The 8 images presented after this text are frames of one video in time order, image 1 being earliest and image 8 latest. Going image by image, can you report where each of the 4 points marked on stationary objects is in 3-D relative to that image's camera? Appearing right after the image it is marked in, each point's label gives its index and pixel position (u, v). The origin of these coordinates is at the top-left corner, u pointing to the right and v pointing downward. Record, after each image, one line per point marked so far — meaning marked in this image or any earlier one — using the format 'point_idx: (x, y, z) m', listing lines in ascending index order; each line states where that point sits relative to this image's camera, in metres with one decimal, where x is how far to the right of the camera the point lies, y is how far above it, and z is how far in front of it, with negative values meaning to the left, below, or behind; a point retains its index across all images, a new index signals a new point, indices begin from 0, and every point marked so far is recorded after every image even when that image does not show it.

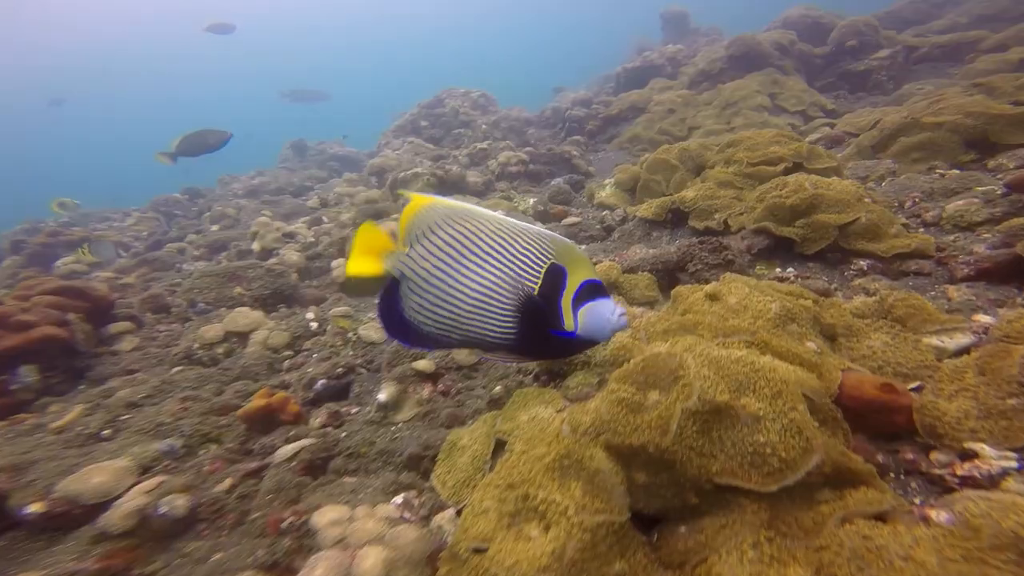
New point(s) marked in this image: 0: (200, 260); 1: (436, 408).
0: (-9.7, +0.8, +11.2) m
1: (-0.8, -1.3, +4.0) m
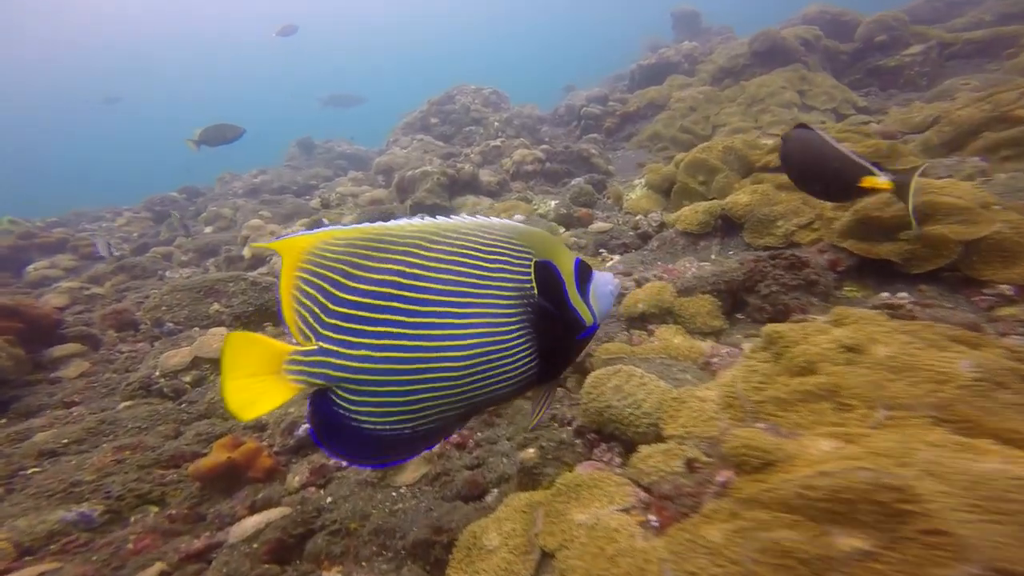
0: (-9.4, +0.6, +10.5) m
1: (-0.5, -1.6, +3.2) m
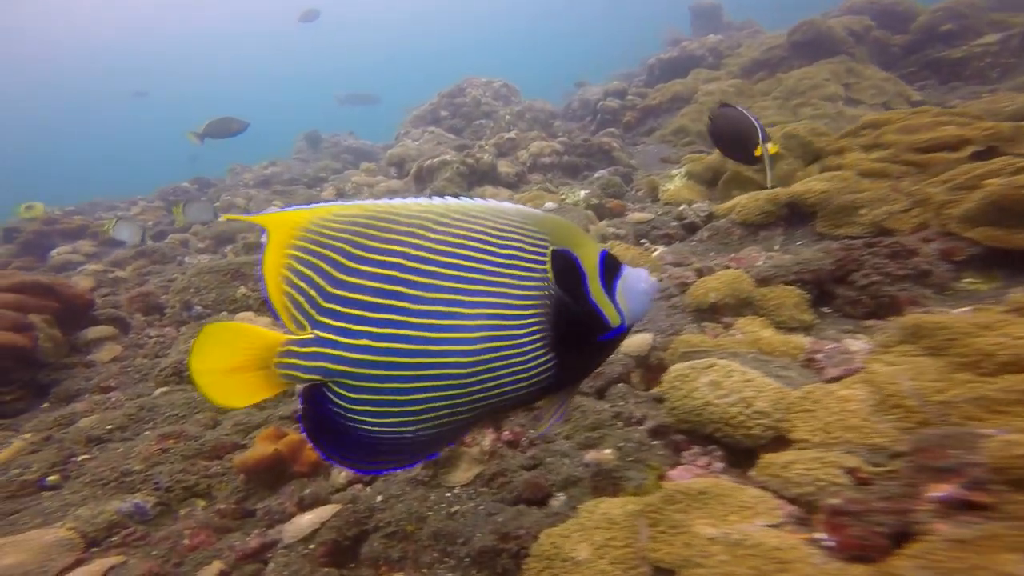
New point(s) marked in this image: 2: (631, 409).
0: (-8.7, +1.0, +10.3) m
1: (0.0, -1.4, +2.9) m
2: (+0.9, -1.0, +3.0) m
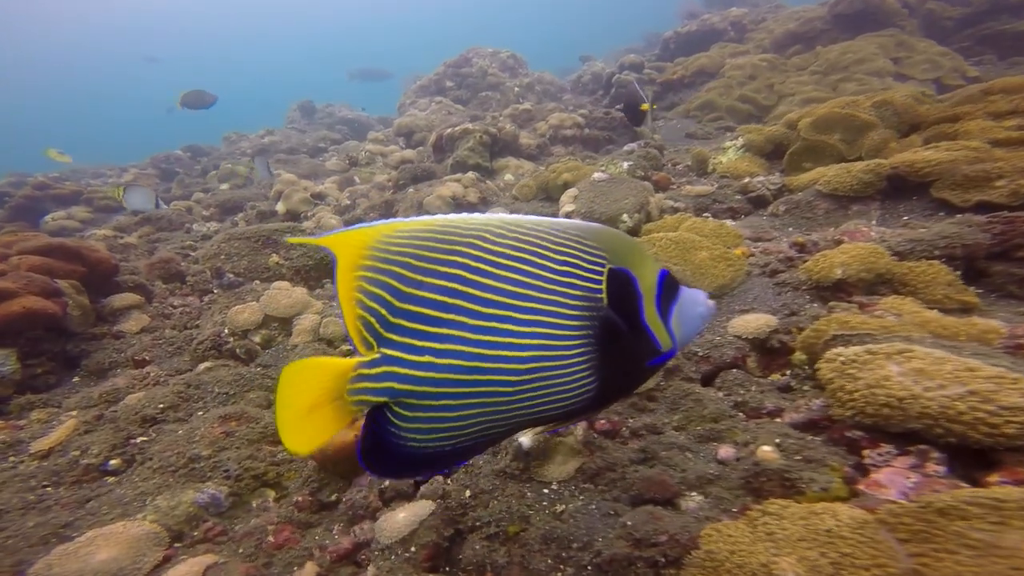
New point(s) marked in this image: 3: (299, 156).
0: (-7.9, +1.9, +9.8) m
1: (+0.8, -1.2, +2.6) m
2: (+1.7, -0.8, +2.6) m
3: (-9.0, +5.6, +15.5) m
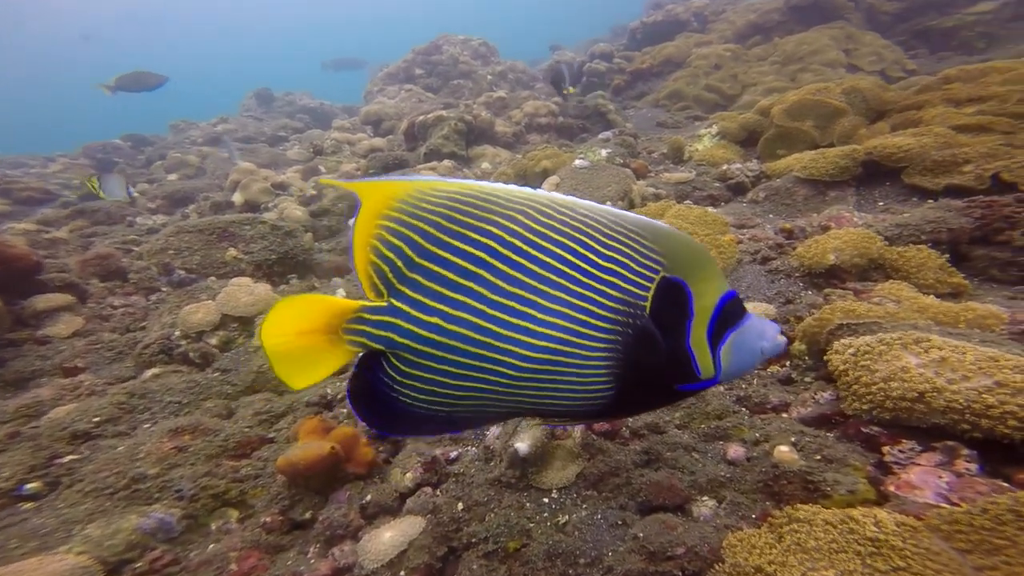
0: (-8.5, +1.8, +8.9) m
1: (+0.8, -1.2, +2.4) m
2: (+1.7, -0.7, +2.5) m
3: (-10.0, +5.6, +14.5) m
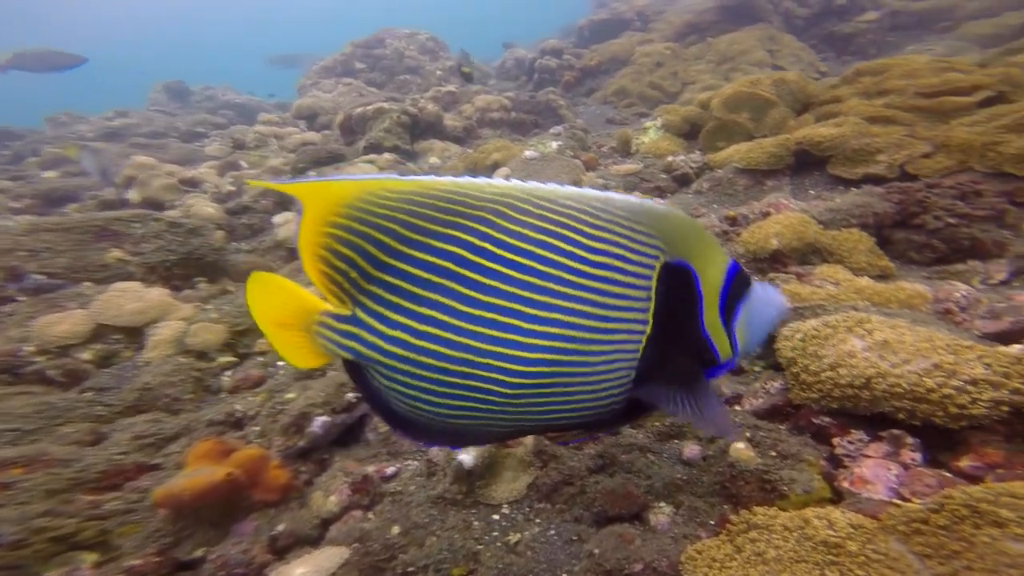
0: (-9.6, +1.6, +7.6) m
1: (+0.4, -1.1, +2.2) m
2: (+1.3, -0.6, +2.4) m
3: (-11.9, +5.3, +12.9) m
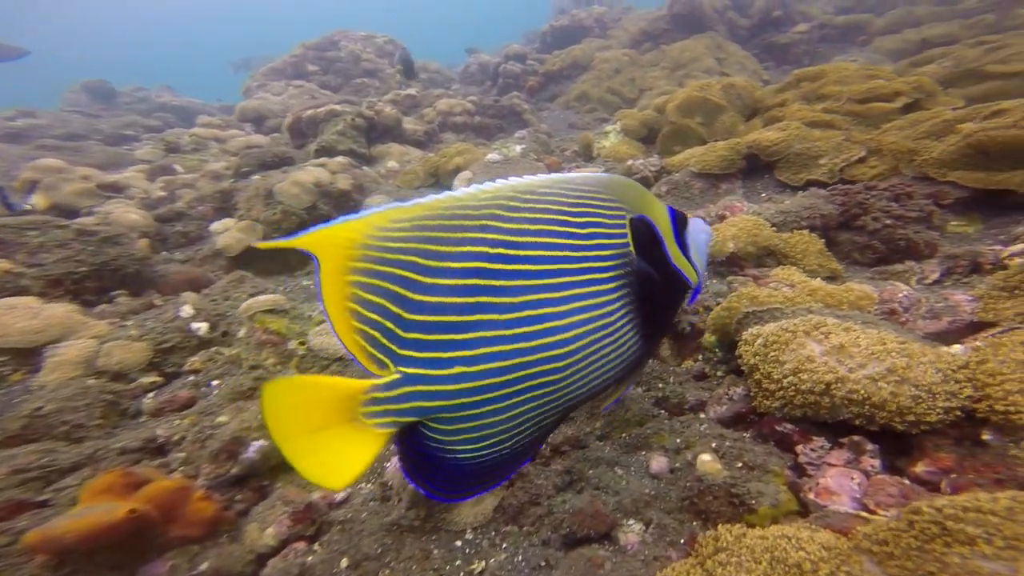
0: (-10.3, +1.2, +6.7) m
1: (+0.2, -1.2, +2.1) m
2: (+1.1, -0.7, +2.4) m
3: (-13.1, +4.8, +11.8) m
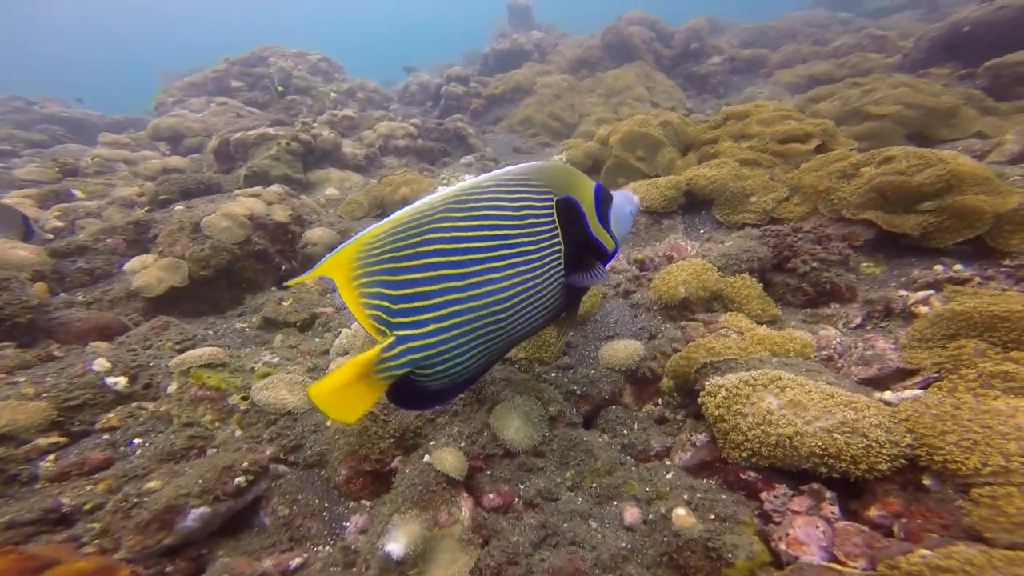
0: (-11.0, +0.2, +5.4) m
1: (+0.1, -1.5, +2.0) m
2: (+0.9, -1.0, +2.4) m
3: (-14.6, +3.4, +10.2) m
